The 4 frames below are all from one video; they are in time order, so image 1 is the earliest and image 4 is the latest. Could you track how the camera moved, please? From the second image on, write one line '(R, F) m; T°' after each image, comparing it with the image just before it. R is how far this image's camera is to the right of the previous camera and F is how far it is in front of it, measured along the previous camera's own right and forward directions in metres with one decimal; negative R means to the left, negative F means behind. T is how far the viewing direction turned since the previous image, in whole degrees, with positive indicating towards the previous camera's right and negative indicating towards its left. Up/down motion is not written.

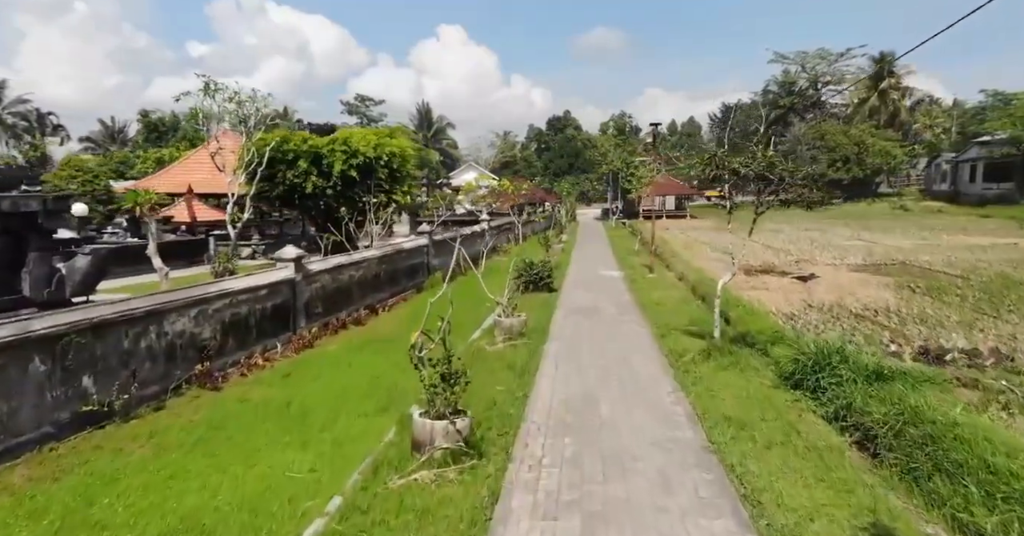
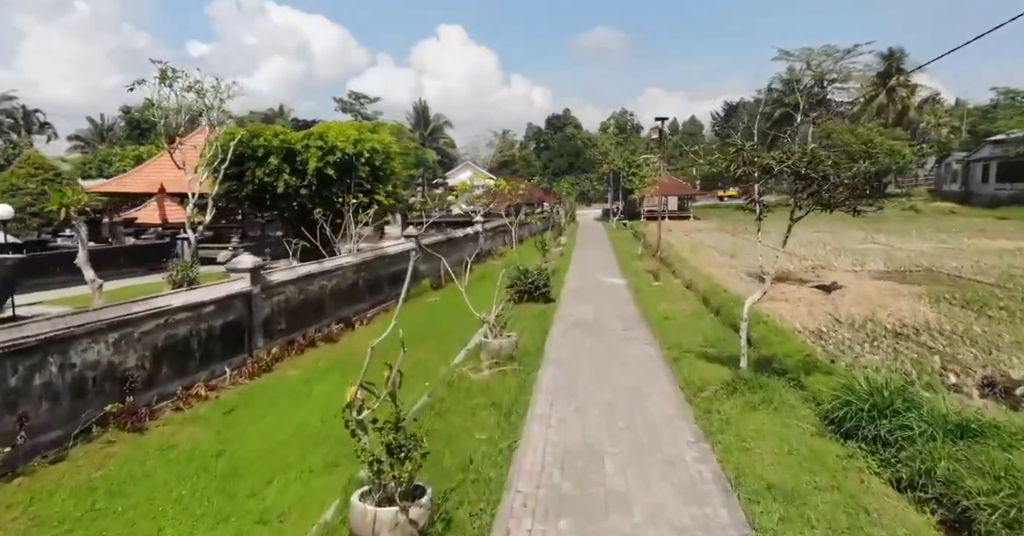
(+0.2, +1.4) m; 0°
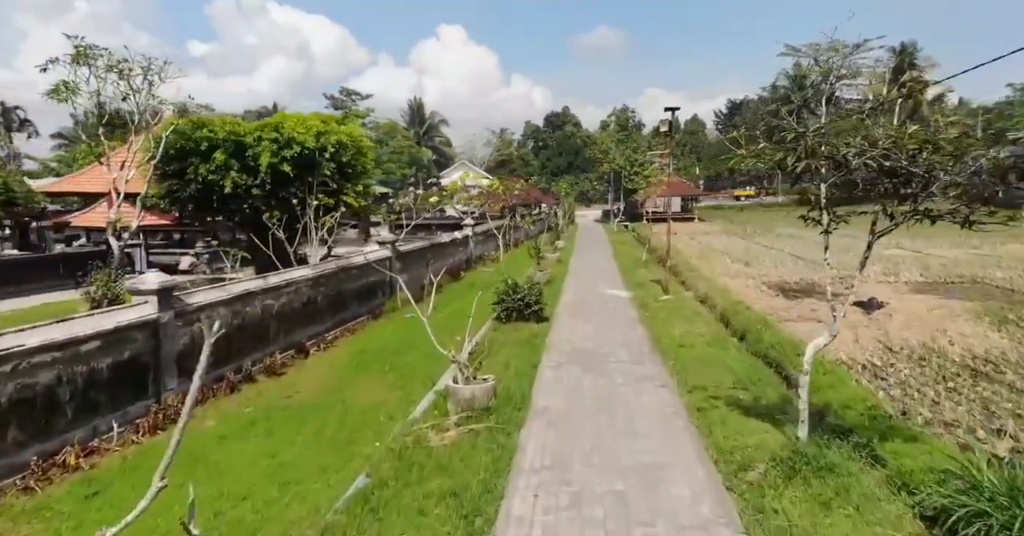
(+0.2, +2.0) m; 0°
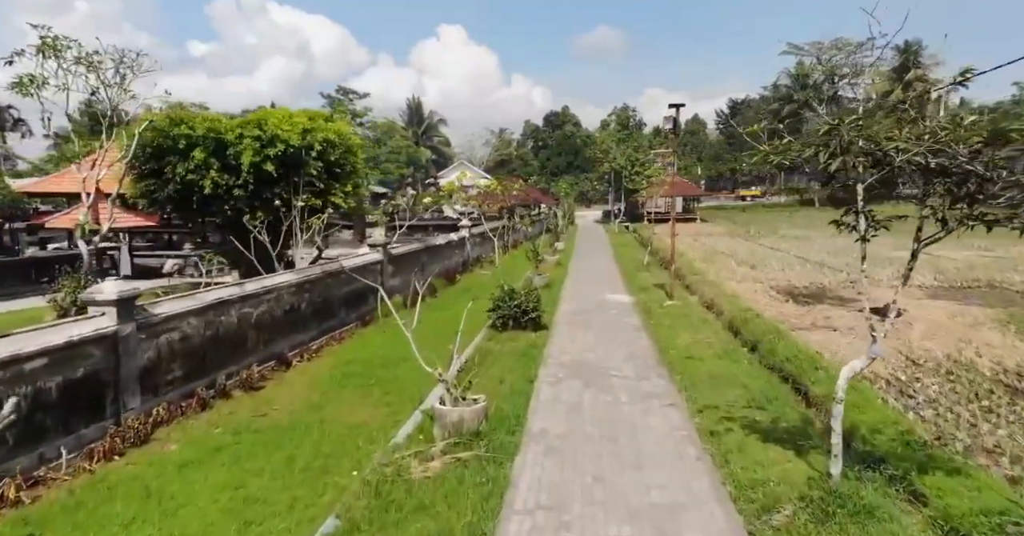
(+0.1, +0.6) m; 0°
